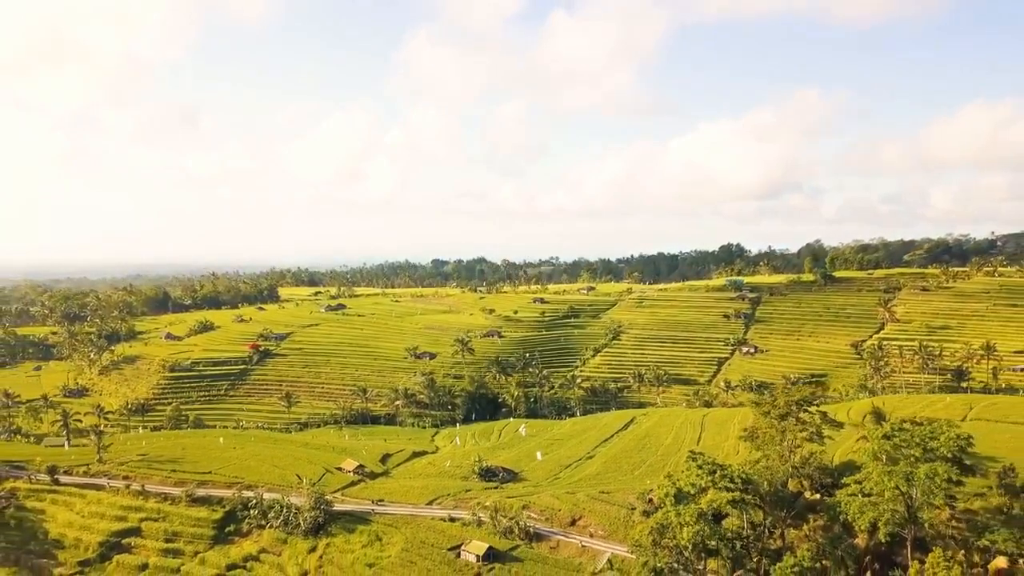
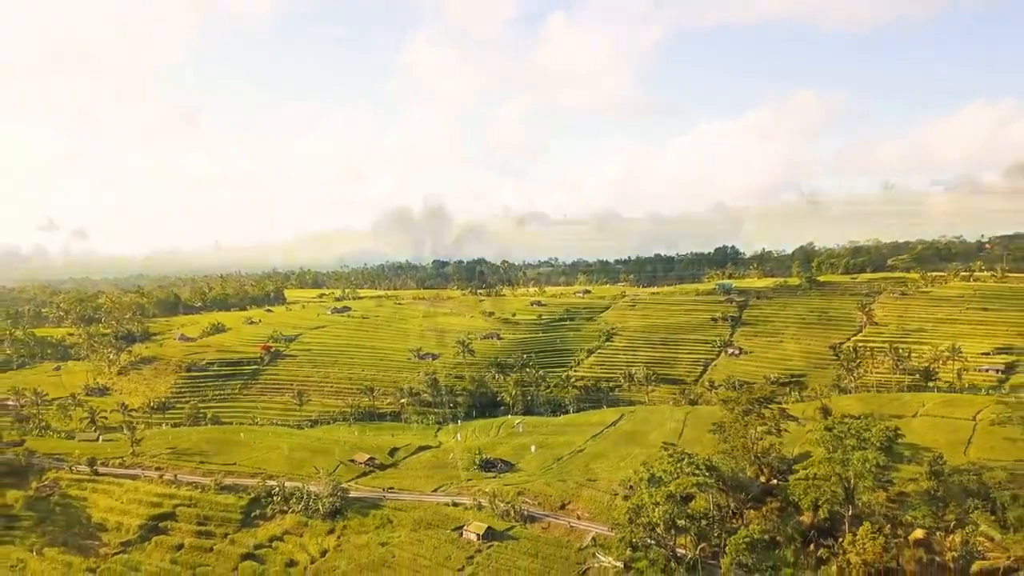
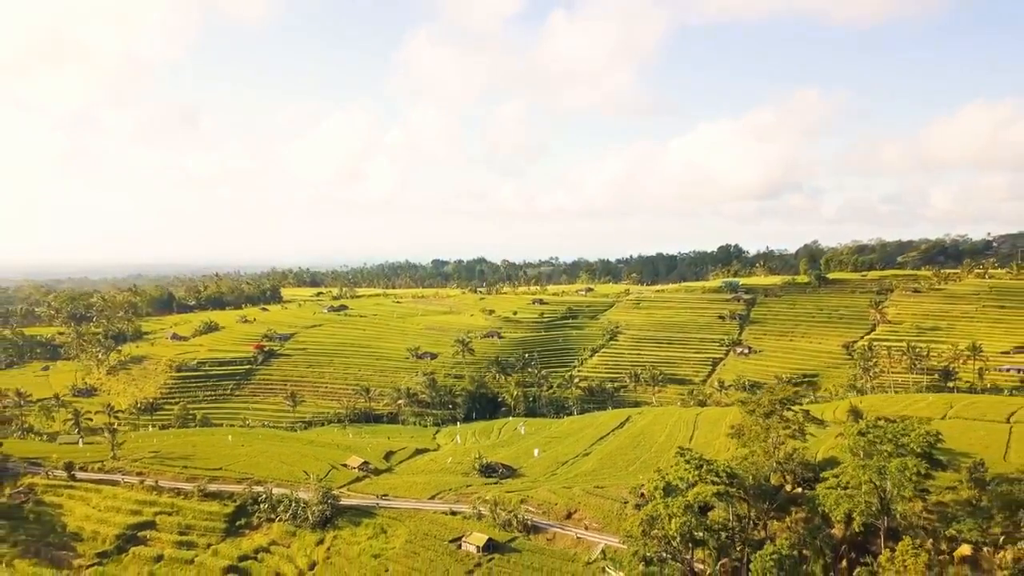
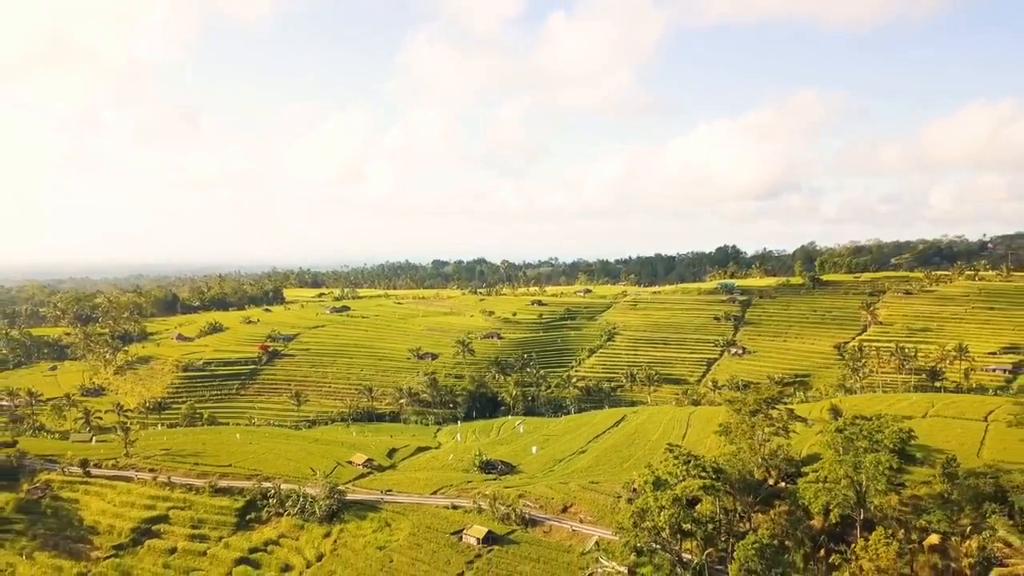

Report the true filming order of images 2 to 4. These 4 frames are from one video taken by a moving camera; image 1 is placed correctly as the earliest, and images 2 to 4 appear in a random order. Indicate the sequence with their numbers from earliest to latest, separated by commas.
3, 4, 2
